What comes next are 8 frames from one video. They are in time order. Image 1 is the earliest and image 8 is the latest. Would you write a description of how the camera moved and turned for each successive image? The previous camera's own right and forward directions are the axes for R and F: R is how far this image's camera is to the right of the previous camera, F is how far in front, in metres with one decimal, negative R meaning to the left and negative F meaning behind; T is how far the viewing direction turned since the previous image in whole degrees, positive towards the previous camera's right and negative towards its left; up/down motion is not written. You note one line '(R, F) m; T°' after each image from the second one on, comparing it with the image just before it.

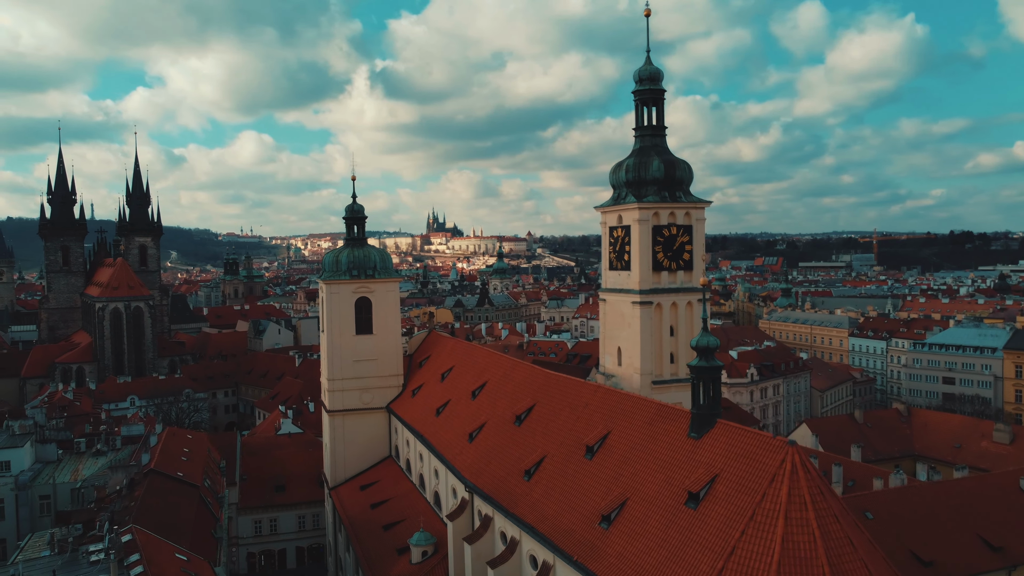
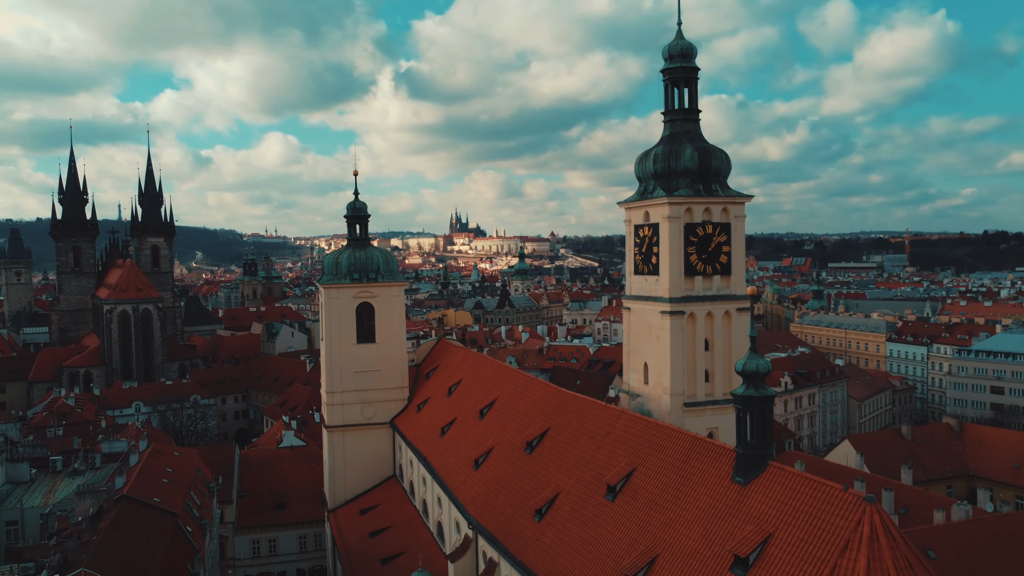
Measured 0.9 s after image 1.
(+0.3, +2.5) m; -2°
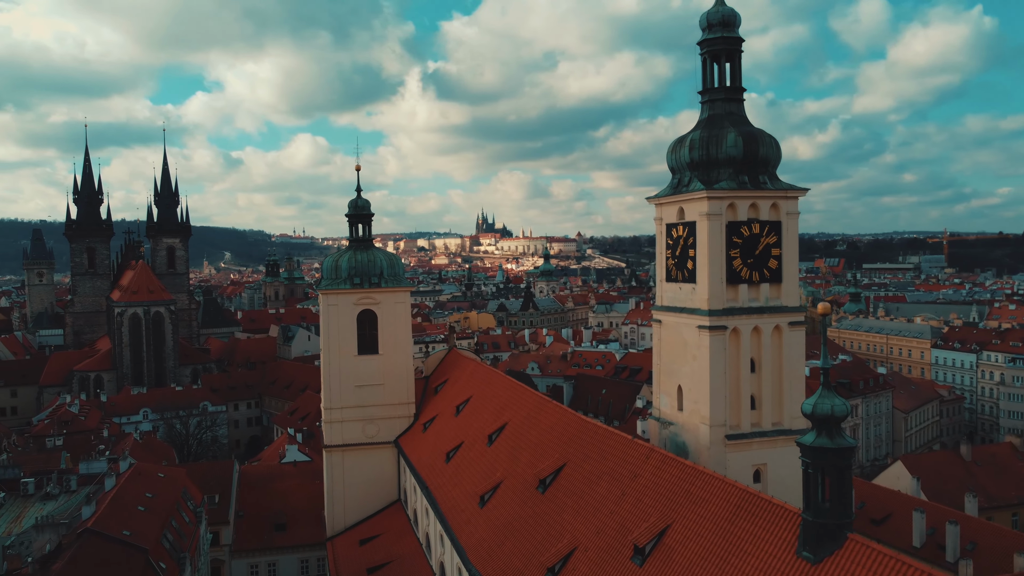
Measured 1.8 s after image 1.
(+0.3, +2.6) m; -2°
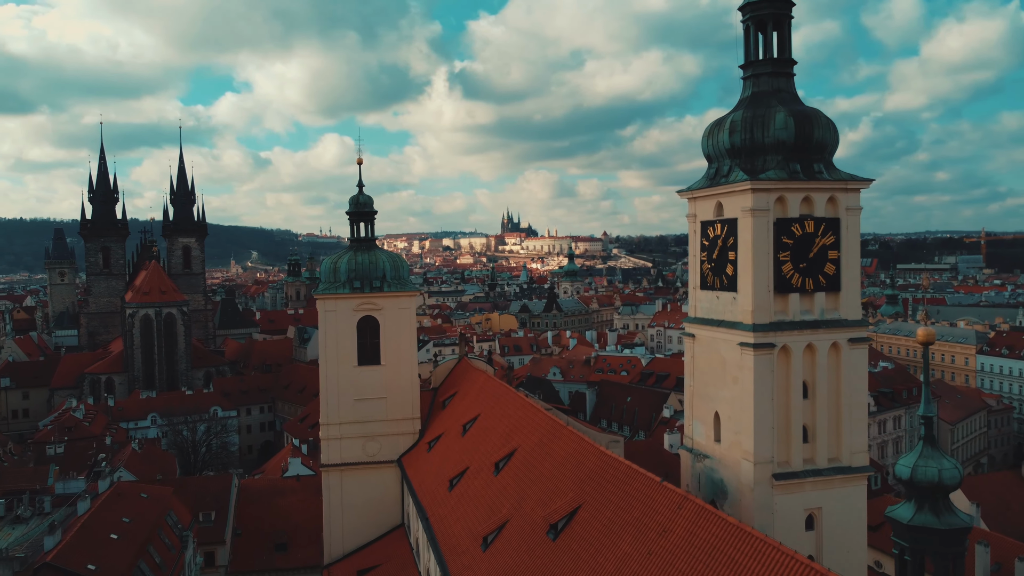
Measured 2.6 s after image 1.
(+0.3, +2.3) m; -2°
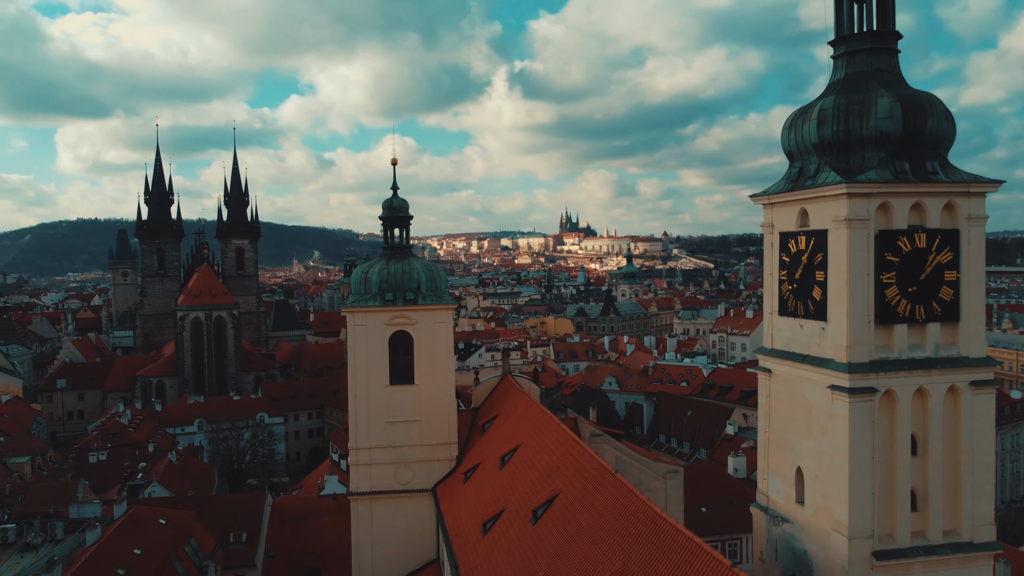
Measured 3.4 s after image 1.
(+0.3, +2.2) m; -4°
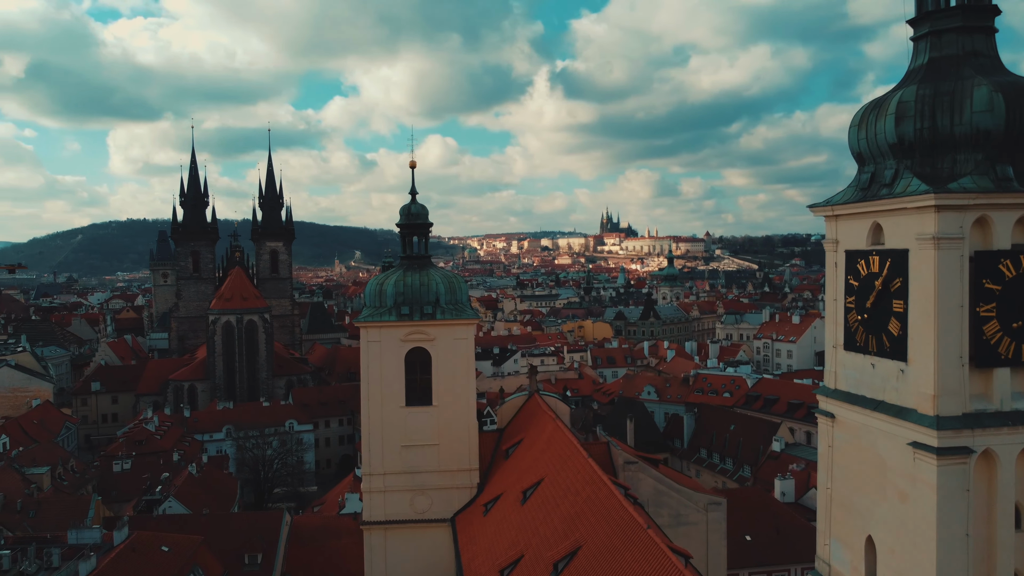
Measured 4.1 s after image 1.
(+0.3, +1.7) m; -3°
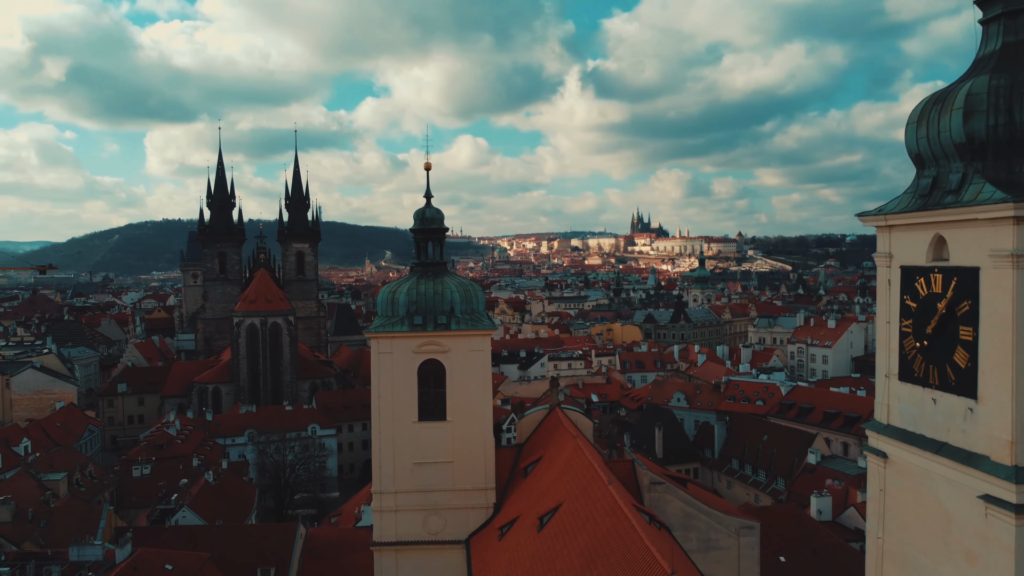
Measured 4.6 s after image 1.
(+0.2, +1.1) m; -2°
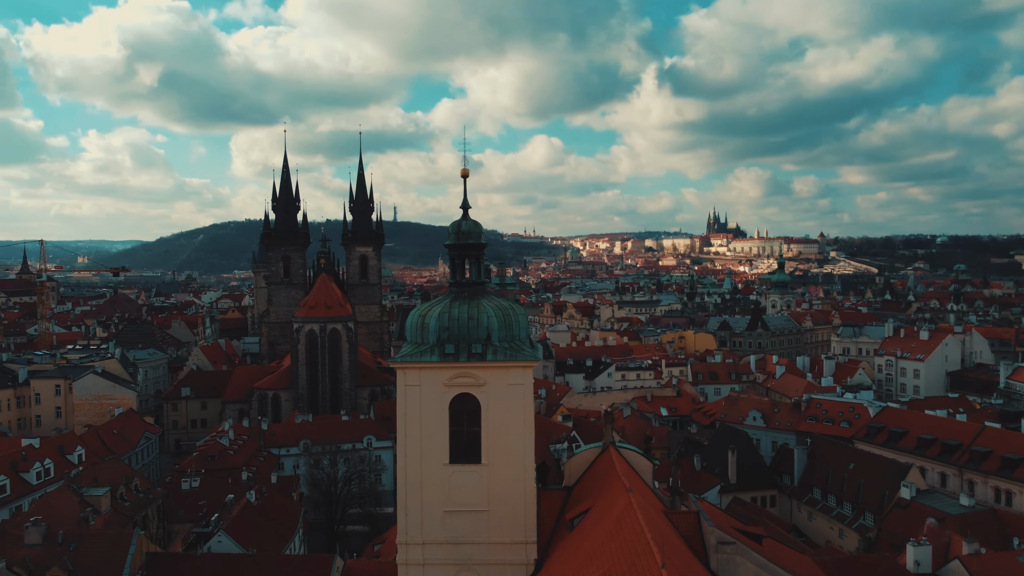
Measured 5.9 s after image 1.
(+0.5, +2.3) m; -5°
